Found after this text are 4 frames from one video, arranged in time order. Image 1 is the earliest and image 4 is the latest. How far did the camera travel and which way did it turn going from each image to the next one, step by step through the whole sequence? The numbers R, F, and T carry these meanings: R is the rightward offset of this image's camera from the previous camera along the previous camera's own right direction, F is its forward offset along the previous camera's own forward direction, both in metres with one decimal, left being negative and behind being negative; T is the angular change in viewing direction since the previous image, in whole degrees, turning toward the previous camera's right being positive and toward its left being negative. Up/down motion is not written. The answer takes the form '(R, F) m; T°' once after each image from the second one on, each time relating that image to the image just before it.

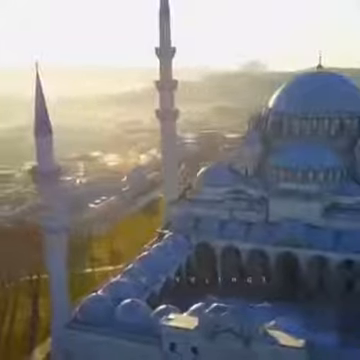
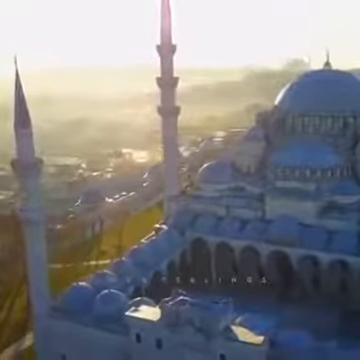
(-0.8, -0.1) m; +5°
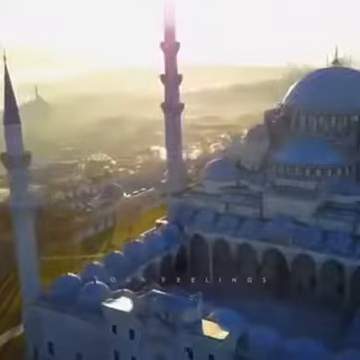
(+0.8, -0.1) m; -4°
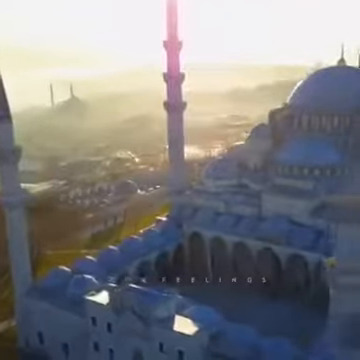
(+0.7, -0.1) m; -3°
